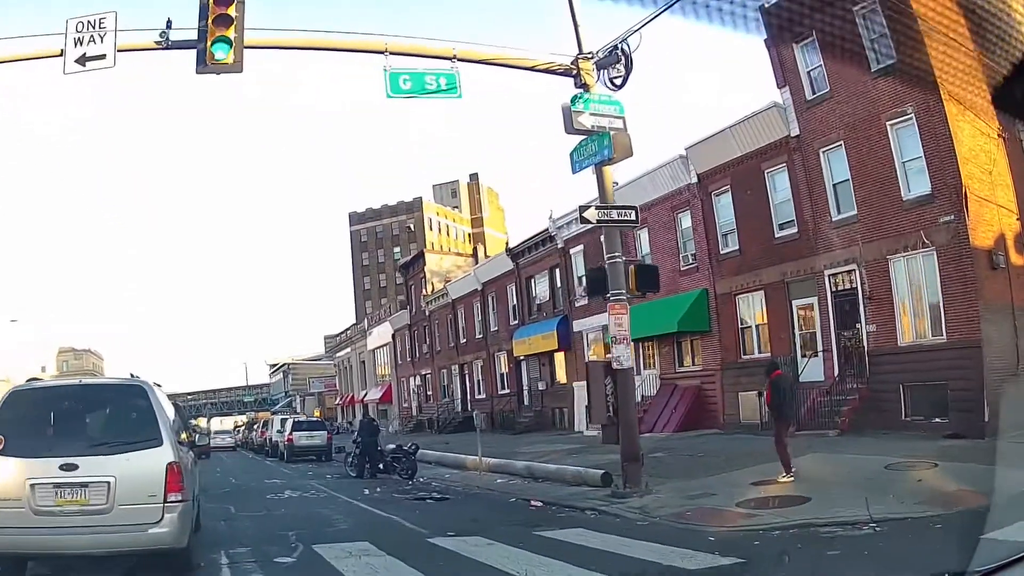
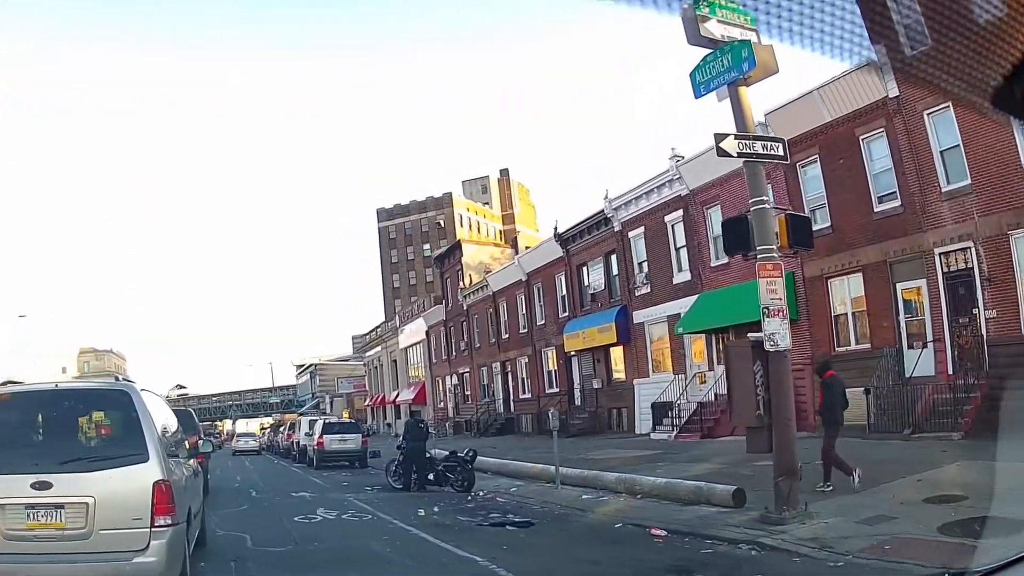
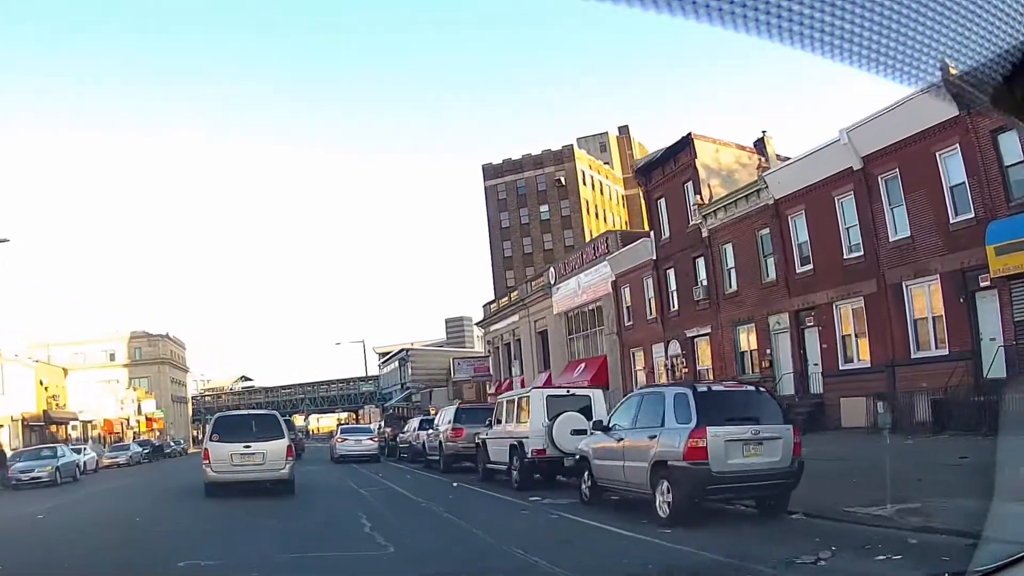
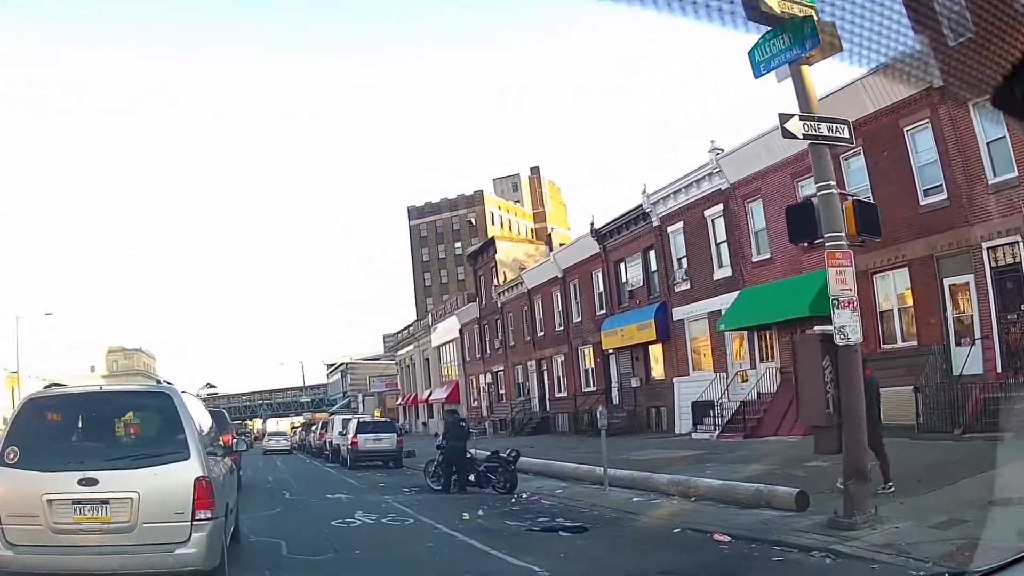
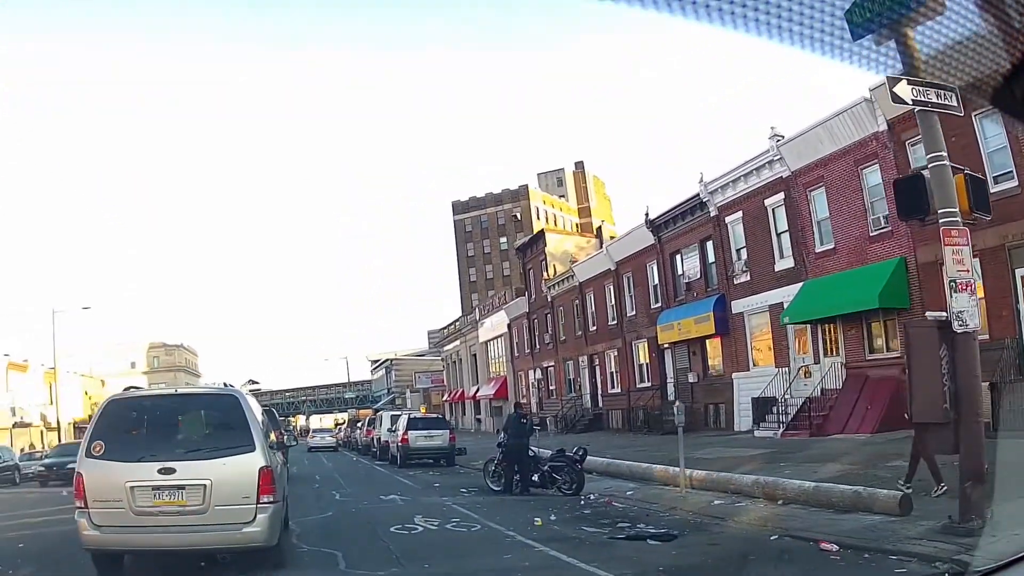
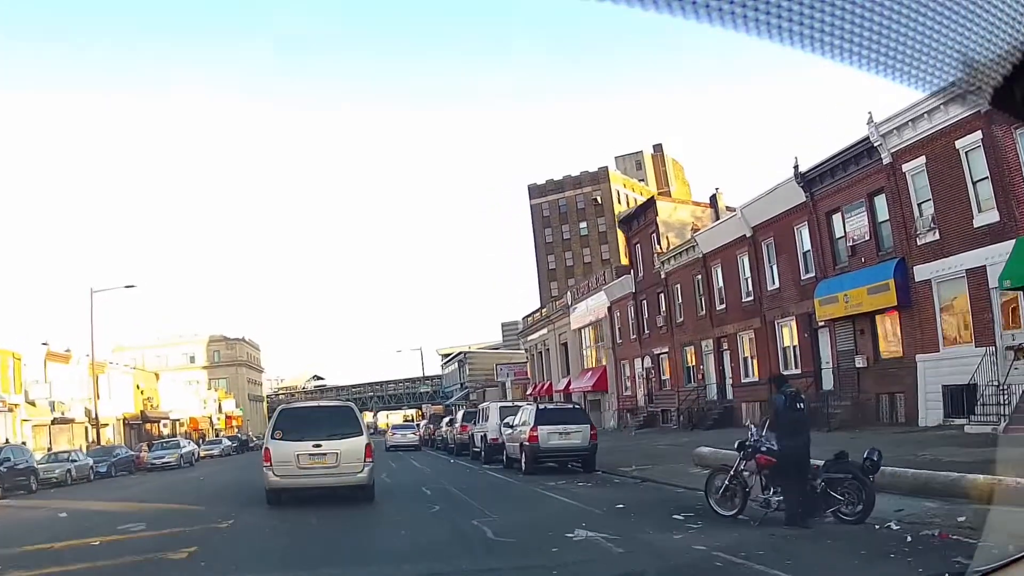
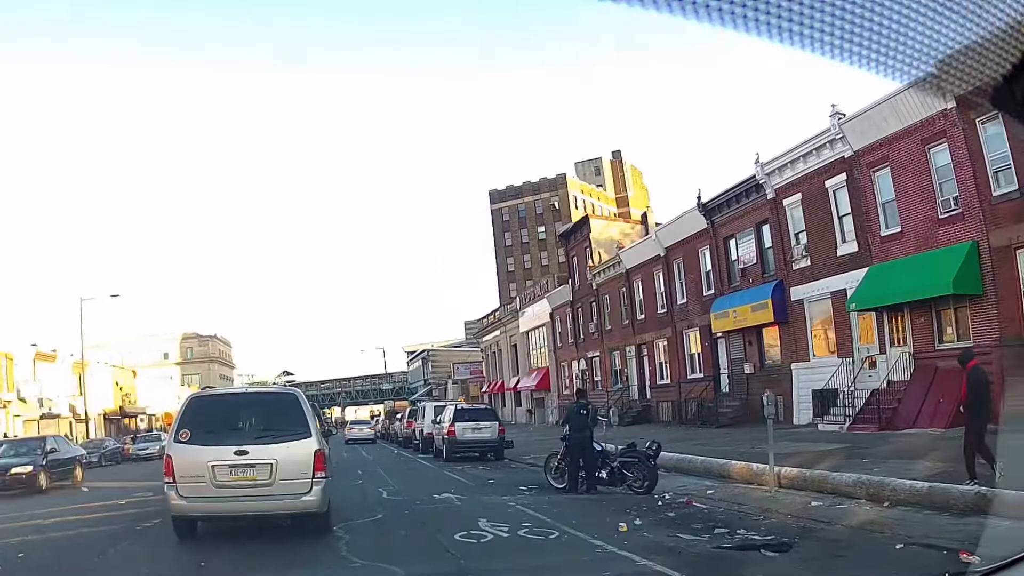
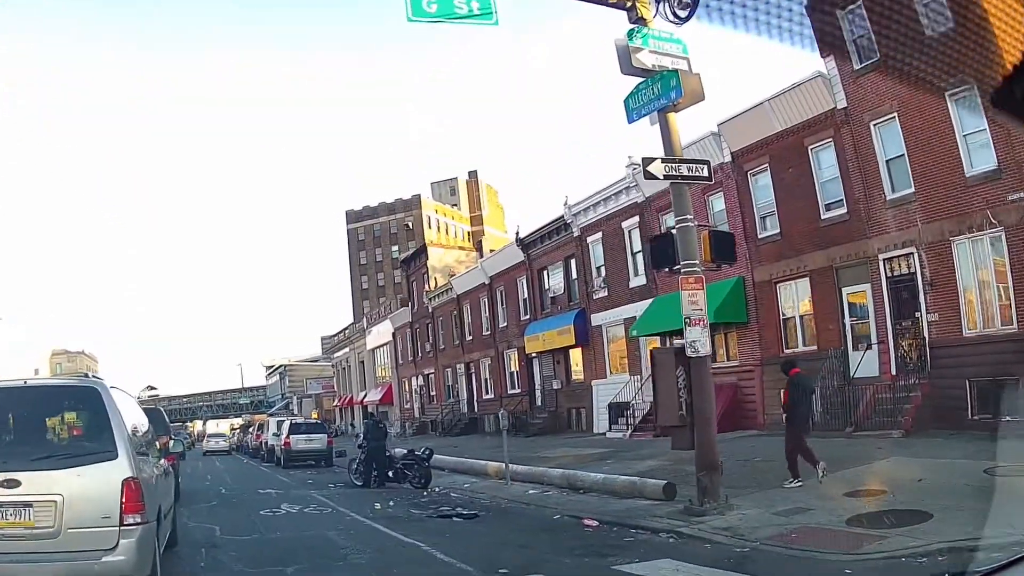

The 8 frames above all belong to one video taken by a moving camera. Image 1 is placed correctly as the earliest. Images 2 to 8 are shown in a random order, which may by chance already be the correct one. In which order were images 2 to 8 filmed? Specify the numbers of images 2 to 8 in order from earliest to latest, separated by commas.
8, 2, 4, 5, 7, 6, 3
